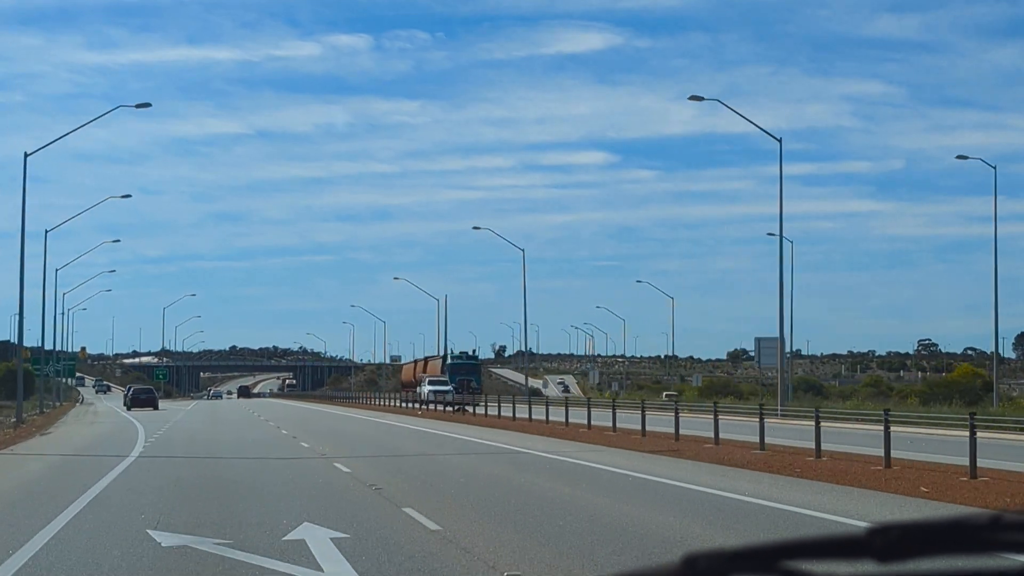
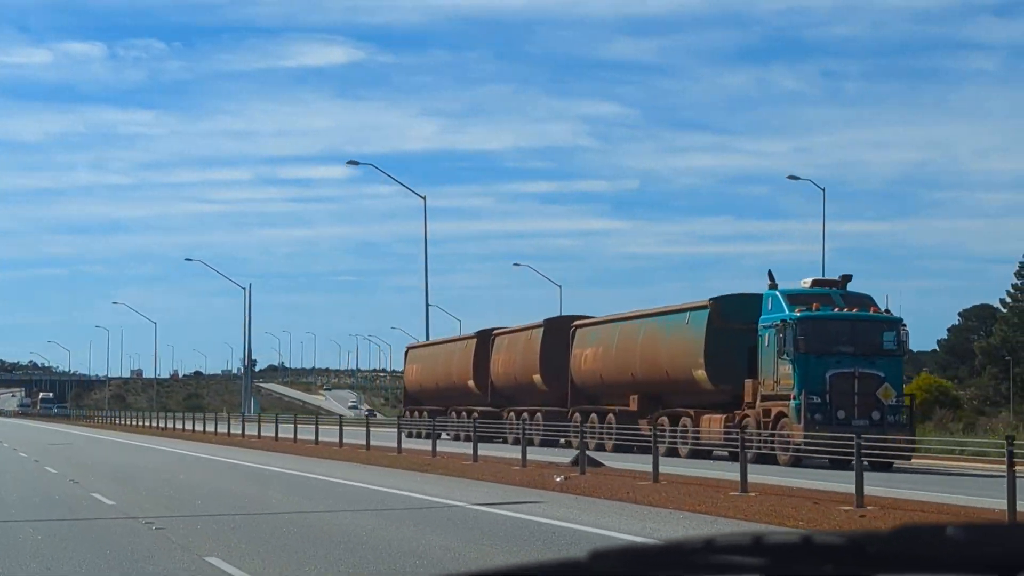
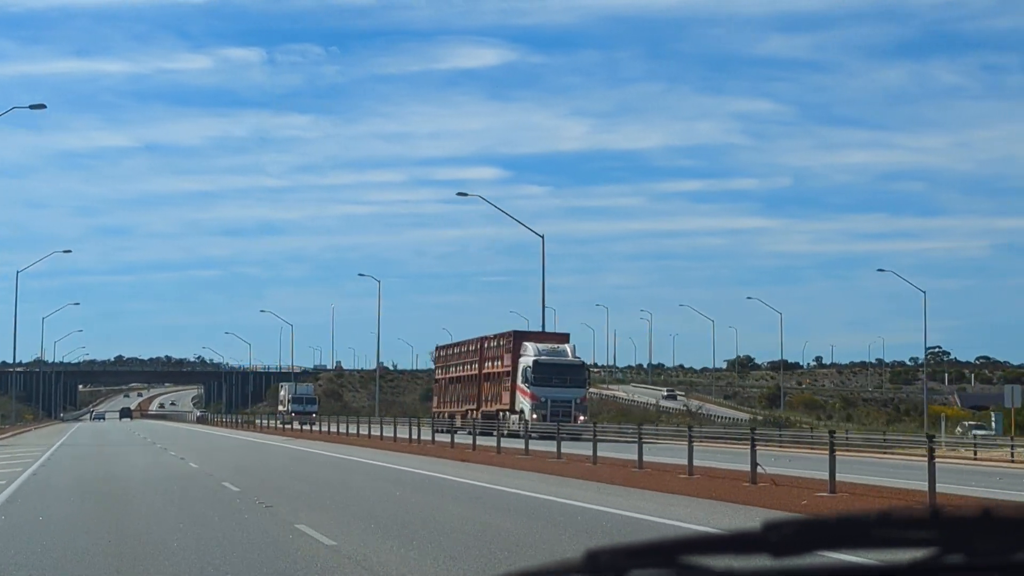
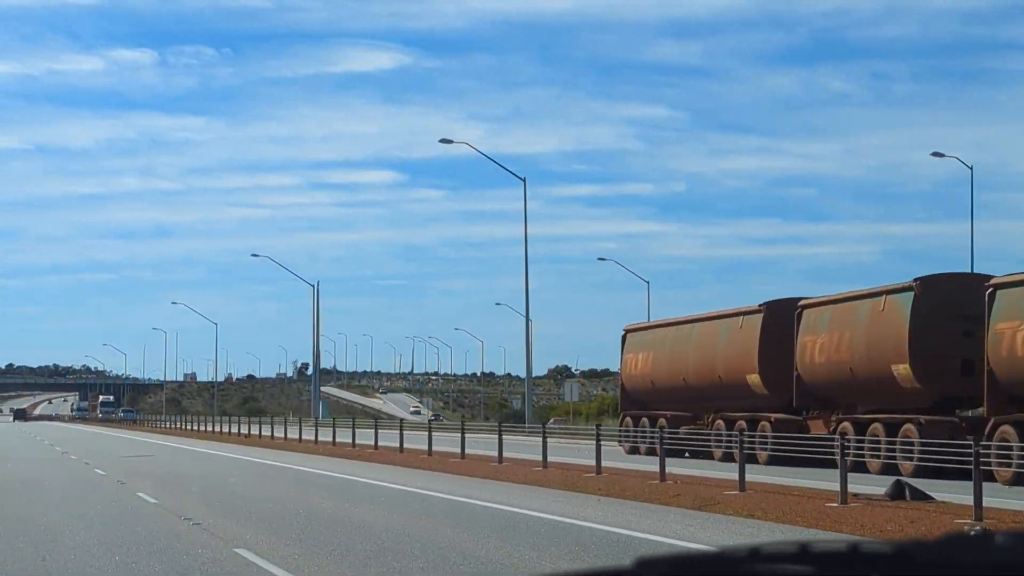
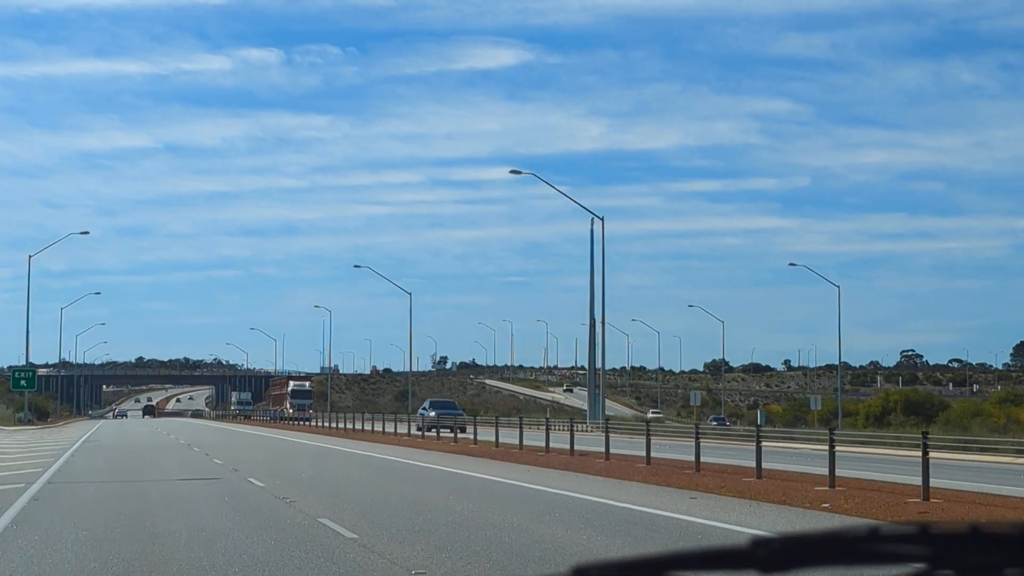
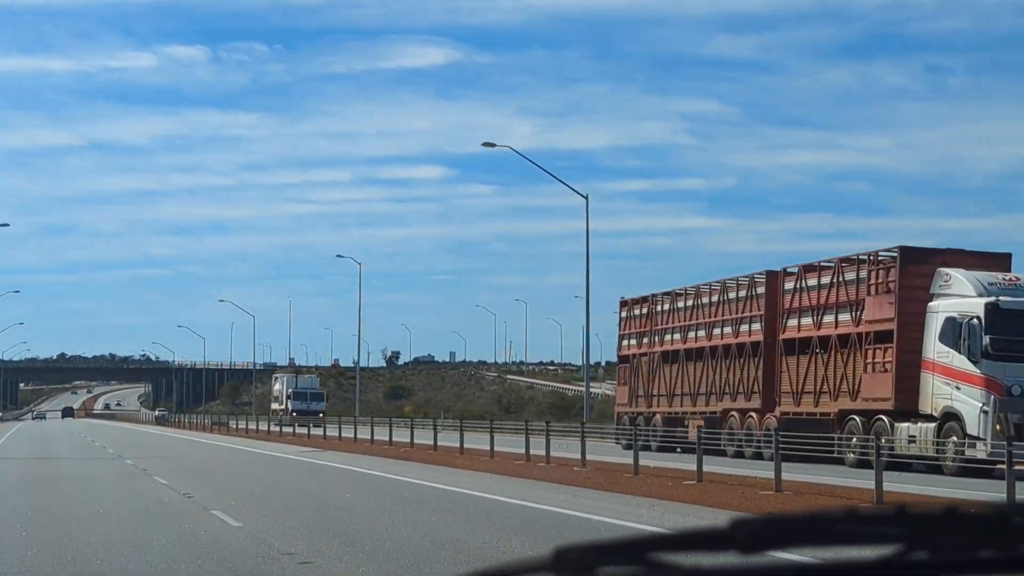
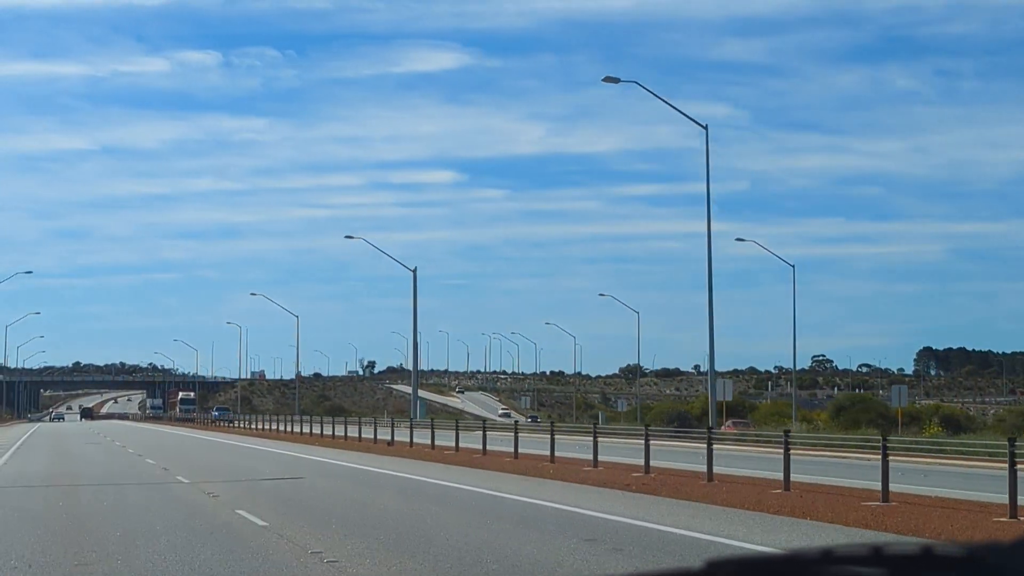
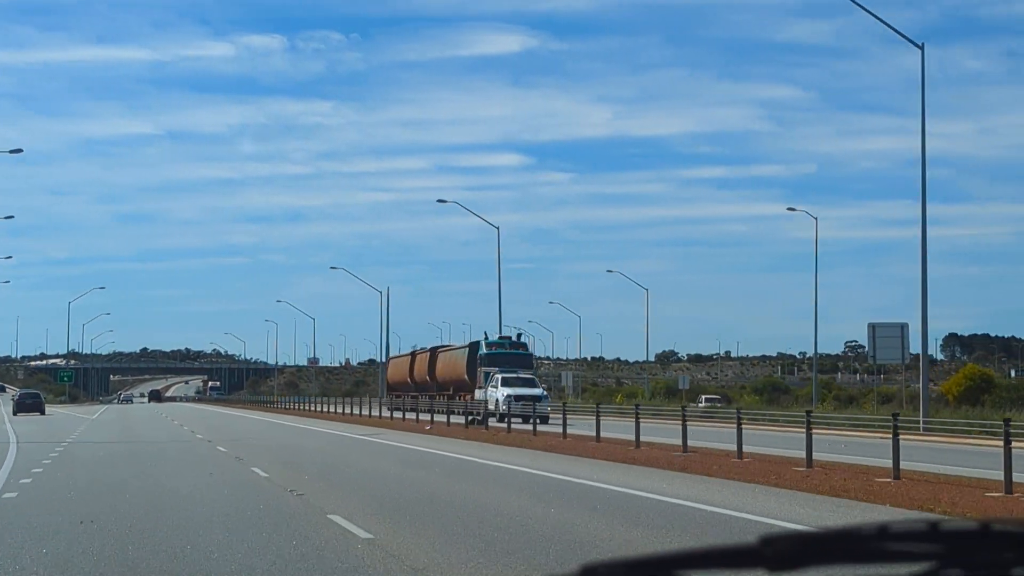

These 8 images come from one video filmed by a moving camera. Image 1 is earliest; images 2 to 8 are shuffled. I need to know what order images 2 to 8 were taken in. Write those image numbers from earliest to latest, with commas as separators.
8, 2, 4, 7, 5, 3, 6
